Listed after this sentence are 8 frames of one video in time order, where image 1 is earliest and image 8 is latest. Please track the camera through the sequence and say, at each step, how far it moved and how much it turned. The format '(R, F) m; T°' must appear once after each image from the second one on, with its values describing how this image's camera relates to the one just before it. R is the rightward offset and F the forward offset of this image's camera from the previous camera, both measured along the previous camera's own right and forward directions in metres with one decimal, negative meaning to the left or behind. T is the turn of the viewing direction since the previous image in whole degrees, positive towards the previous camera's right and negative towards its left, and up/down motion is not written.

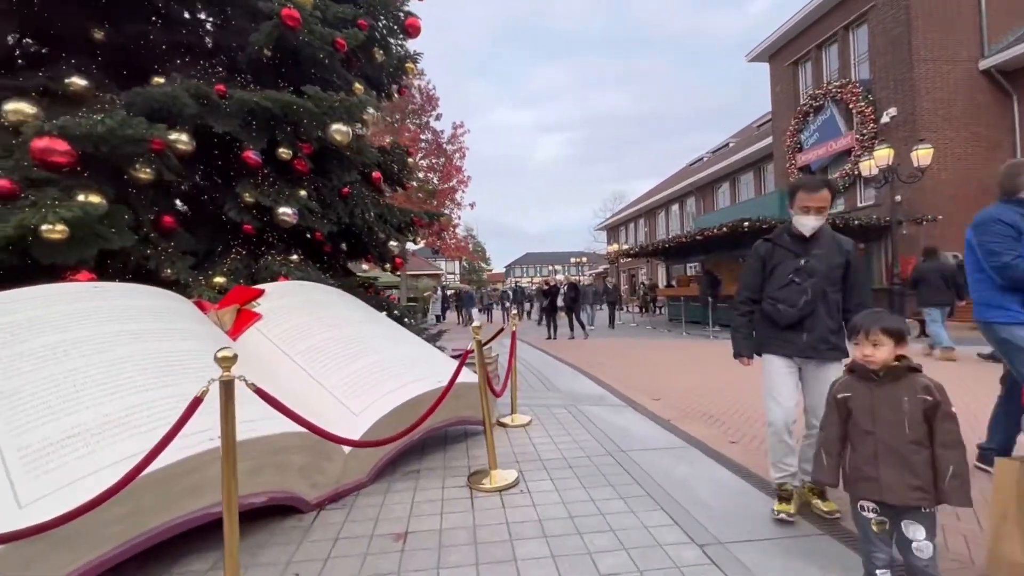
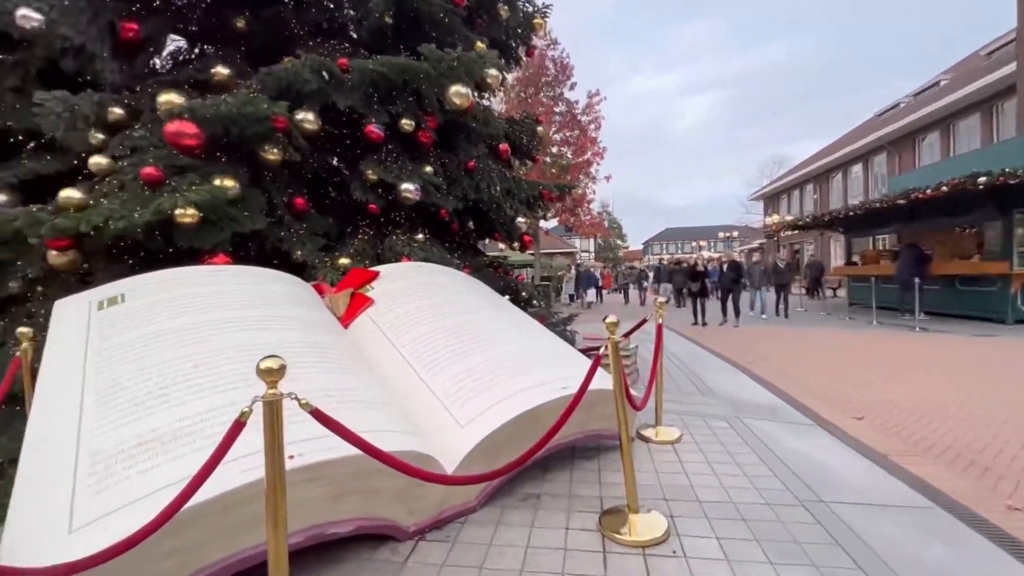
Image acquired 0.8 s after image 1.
(-0.1, +0.7) m; -16°
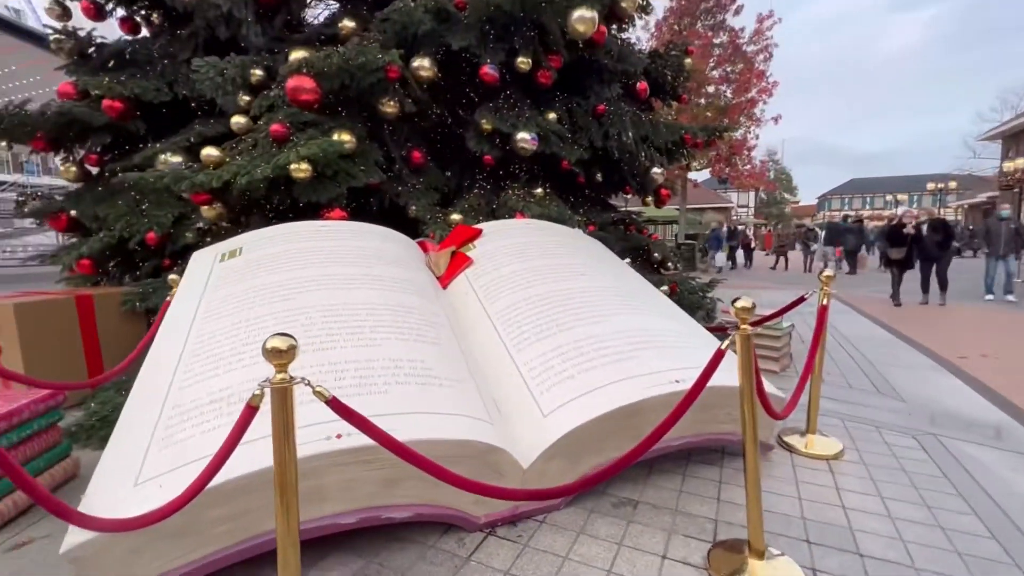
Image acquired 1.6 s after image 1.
(+0.2, +0.5) m; -17°
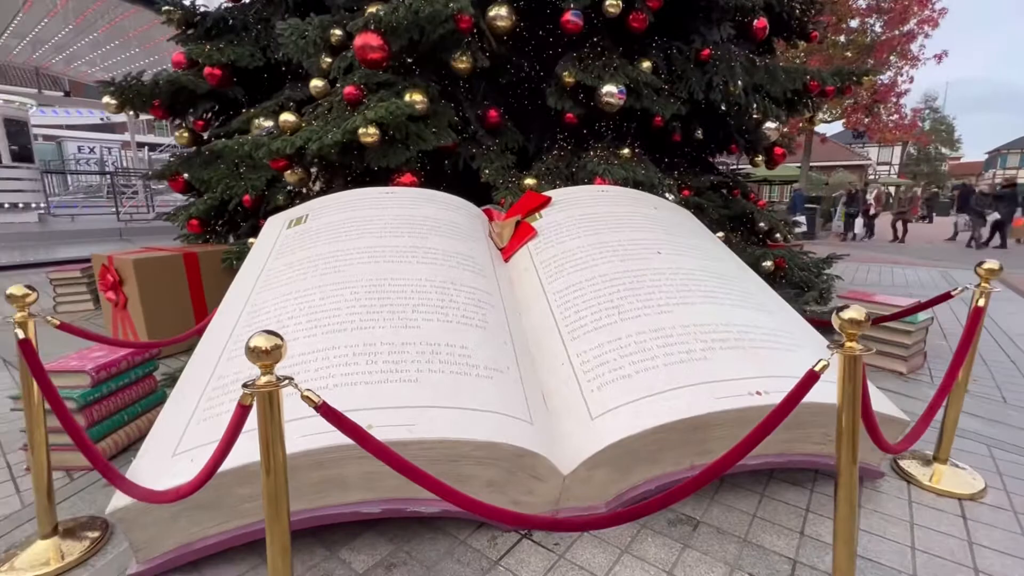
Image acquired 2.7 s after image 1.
(+0.2, +0.3) m; -11°
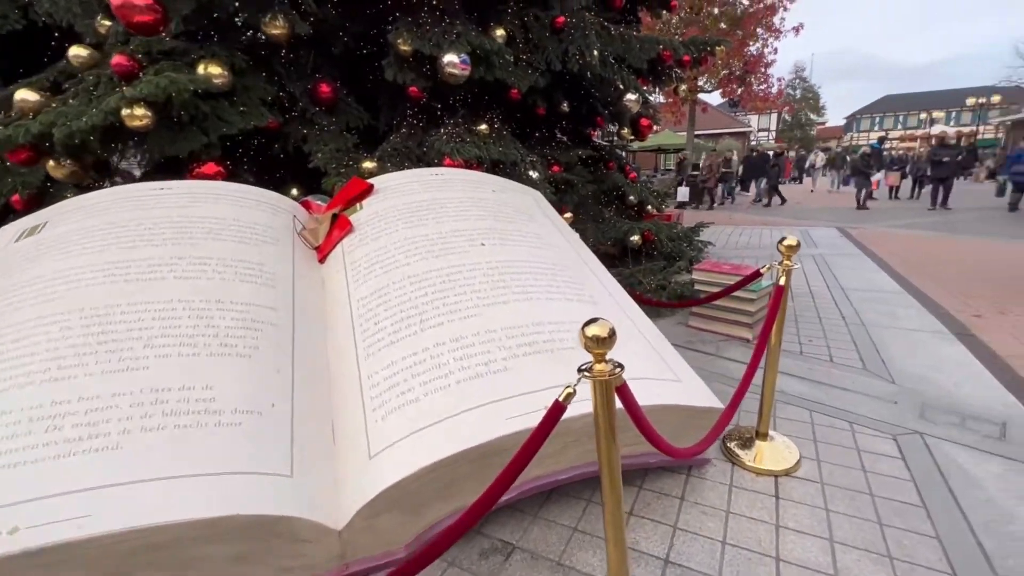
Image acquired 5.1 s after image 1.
(+0.6, +0.3) m; +9°
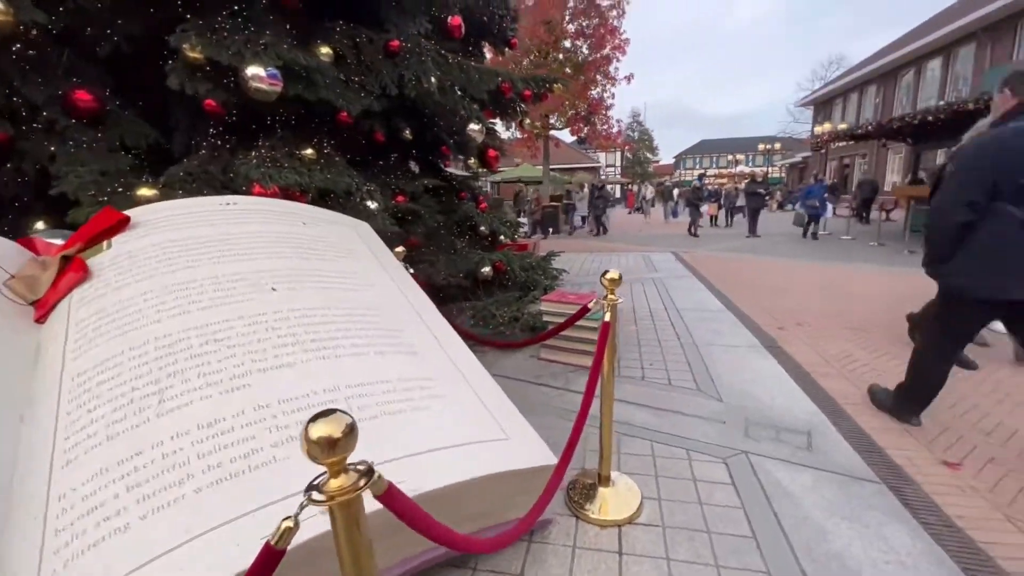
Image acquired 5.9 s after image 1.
(+0.3, +0.3) m; +15°
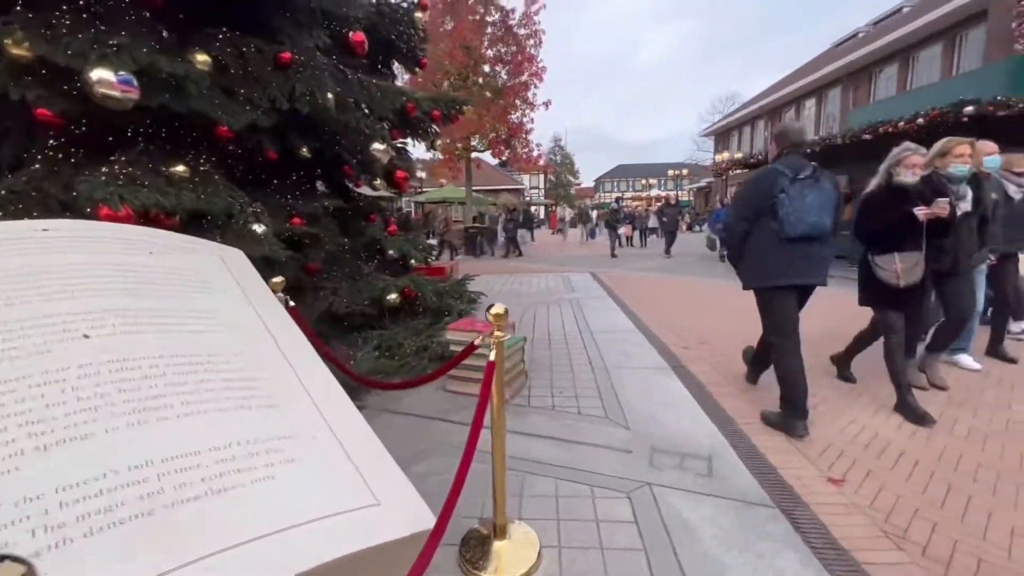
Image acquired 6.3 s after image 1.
(+0.2, +0.2) m; +9°
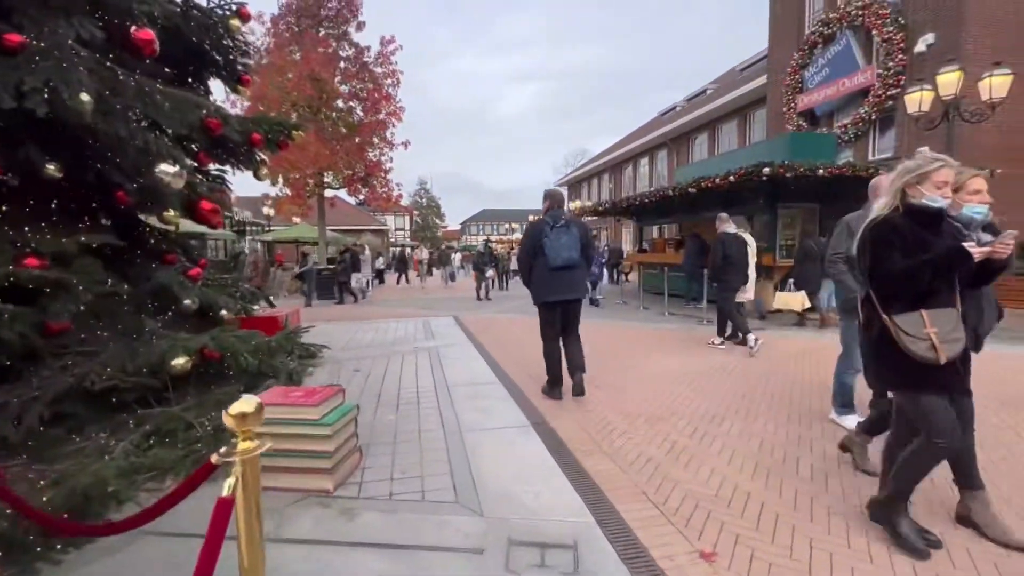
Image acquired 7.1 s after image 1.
(+0.2, +0.5) m; +16°
